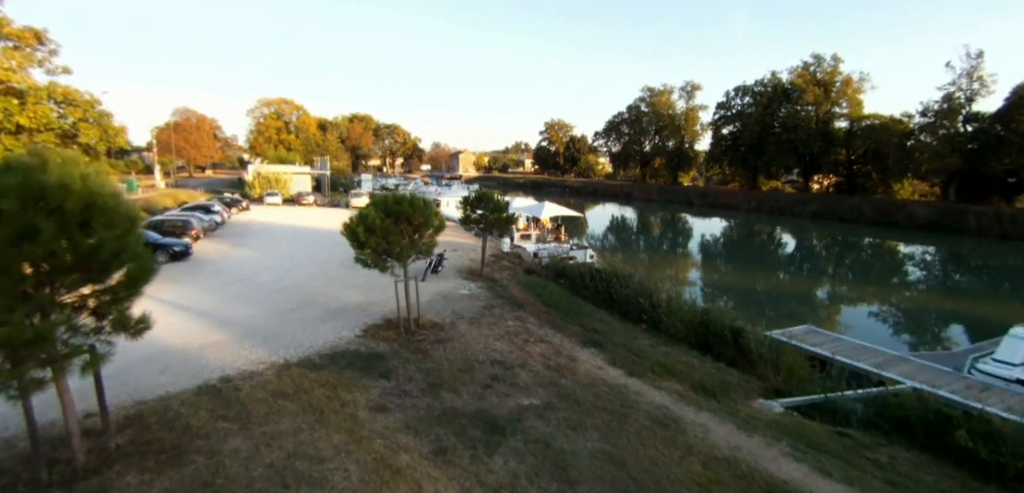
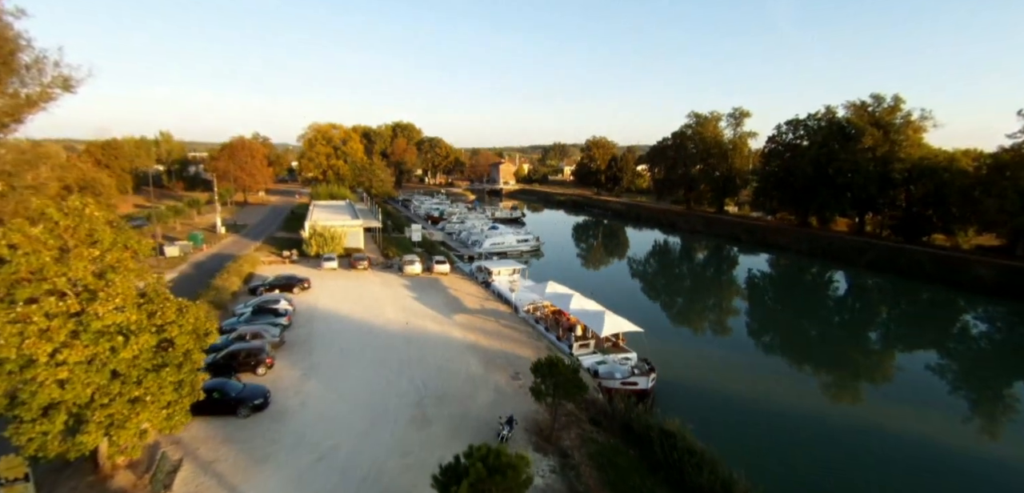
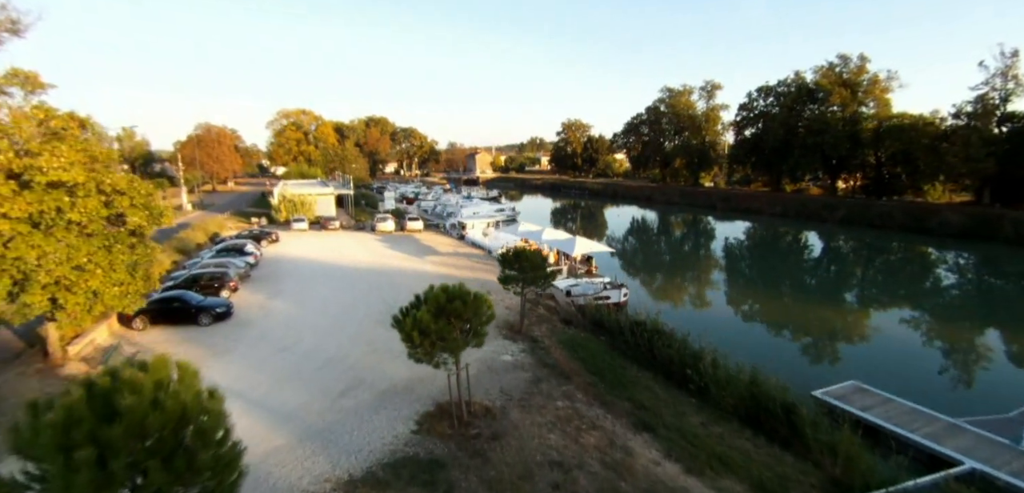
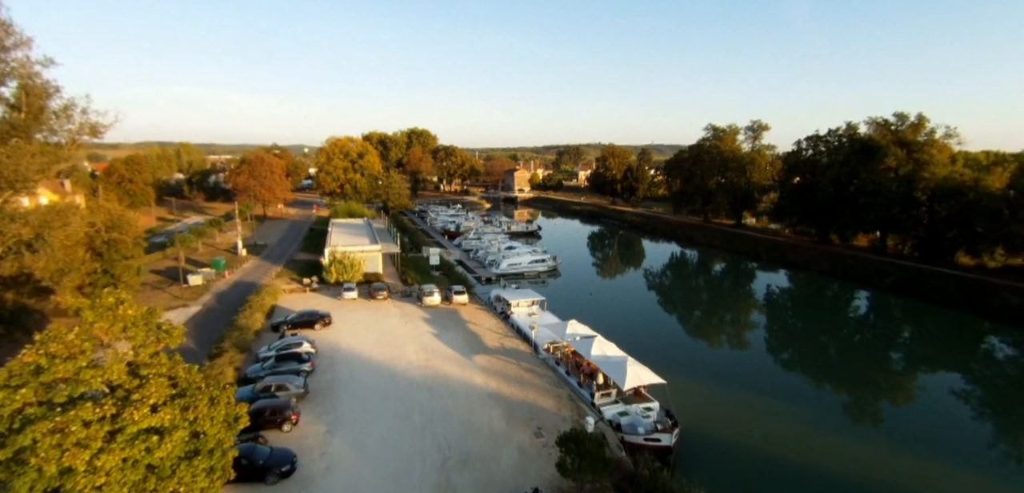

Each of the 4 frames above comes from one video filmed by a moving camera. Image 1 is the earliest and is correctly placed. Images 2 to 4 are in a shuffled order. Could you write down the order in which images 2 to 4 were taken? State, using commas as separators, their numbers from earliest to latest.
3, 2, 4
